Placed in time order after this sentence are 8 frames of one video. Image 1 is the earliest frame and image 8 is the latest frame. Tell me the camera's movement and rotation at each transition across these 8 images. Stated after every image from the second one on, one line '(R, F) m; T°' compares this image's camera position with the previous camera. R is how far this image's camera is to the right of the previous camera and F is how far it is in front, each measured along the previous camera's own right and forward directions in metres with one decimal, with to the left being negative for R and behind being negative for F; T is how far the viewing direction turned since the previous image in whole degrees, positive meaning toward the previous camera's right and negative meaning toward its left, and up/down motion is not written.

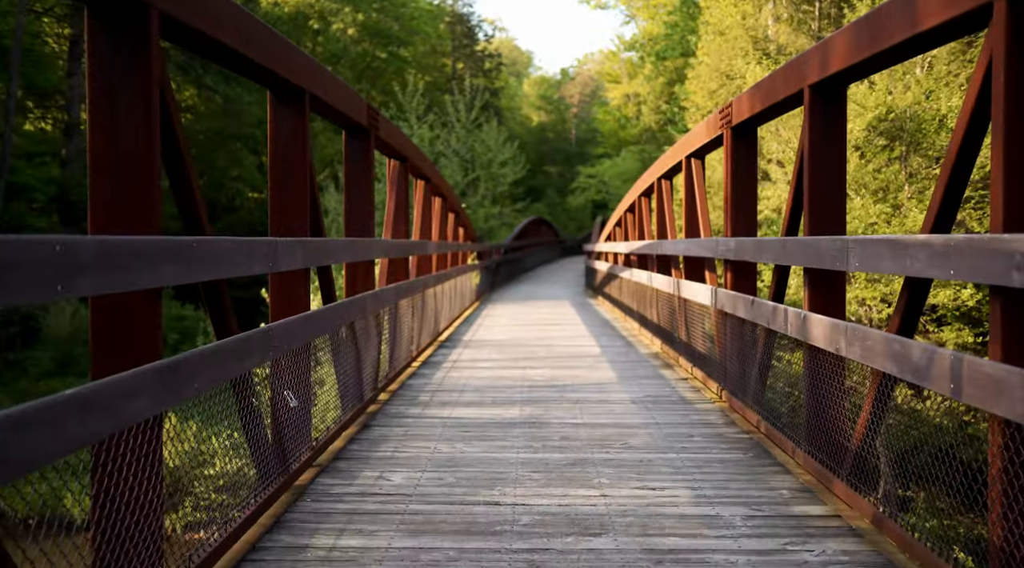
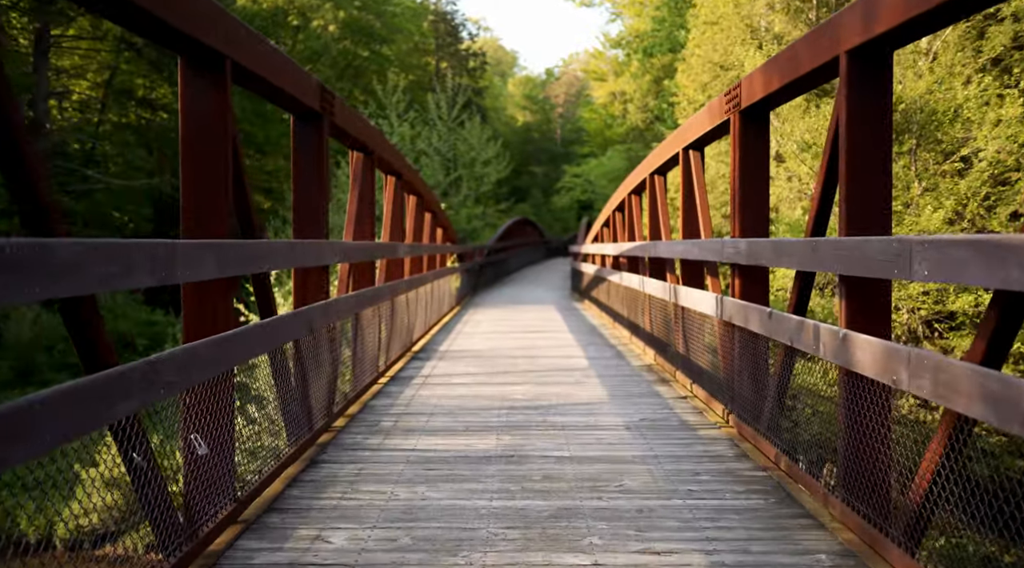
(0.0, +0.7) m; +1°
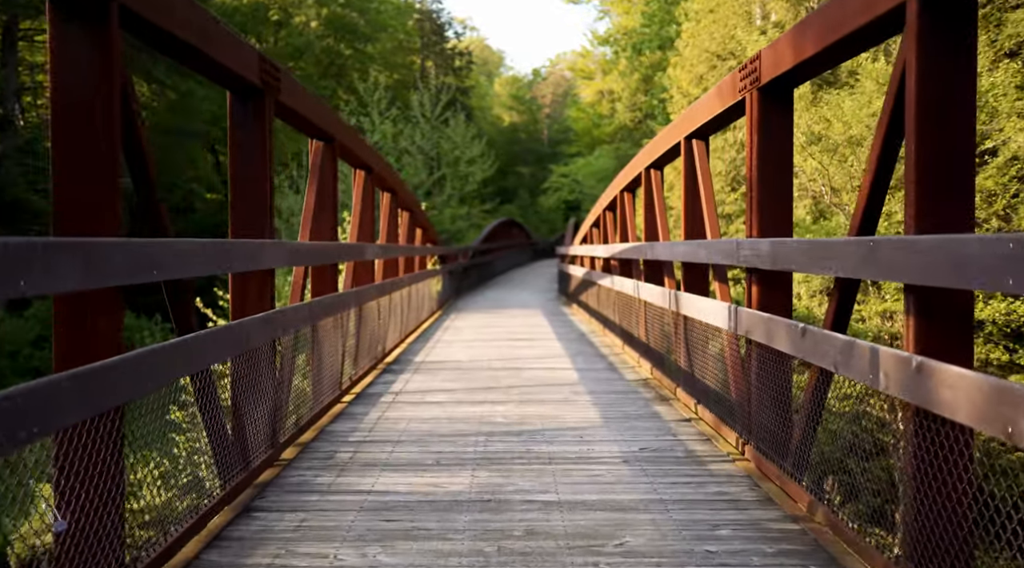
(0.0, +0.7) m; +1°
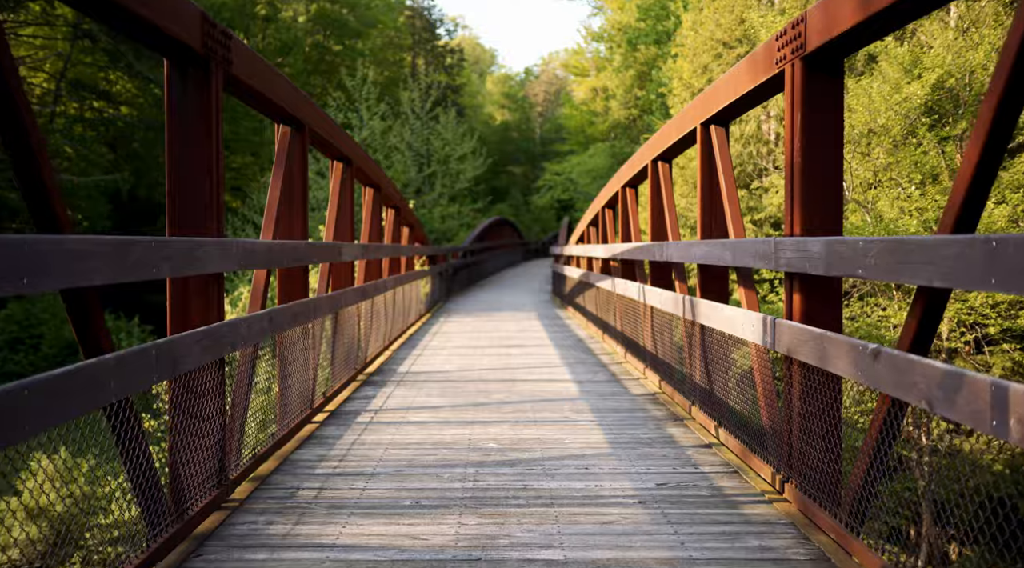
(0.0, +0.6) m; 0°
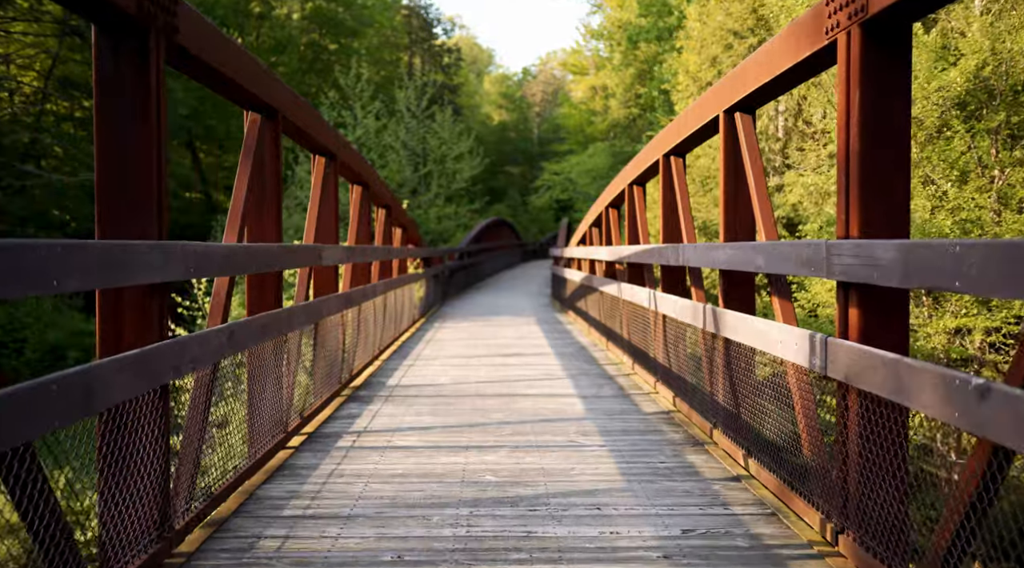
(0.0, +0.6) m; 0°
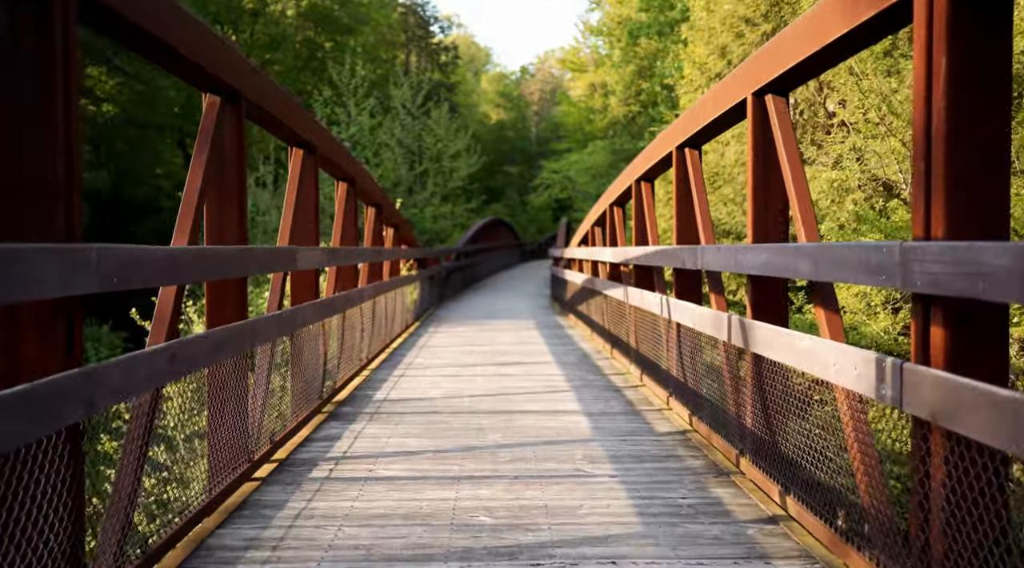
(0.0, +0.6) m; 0°
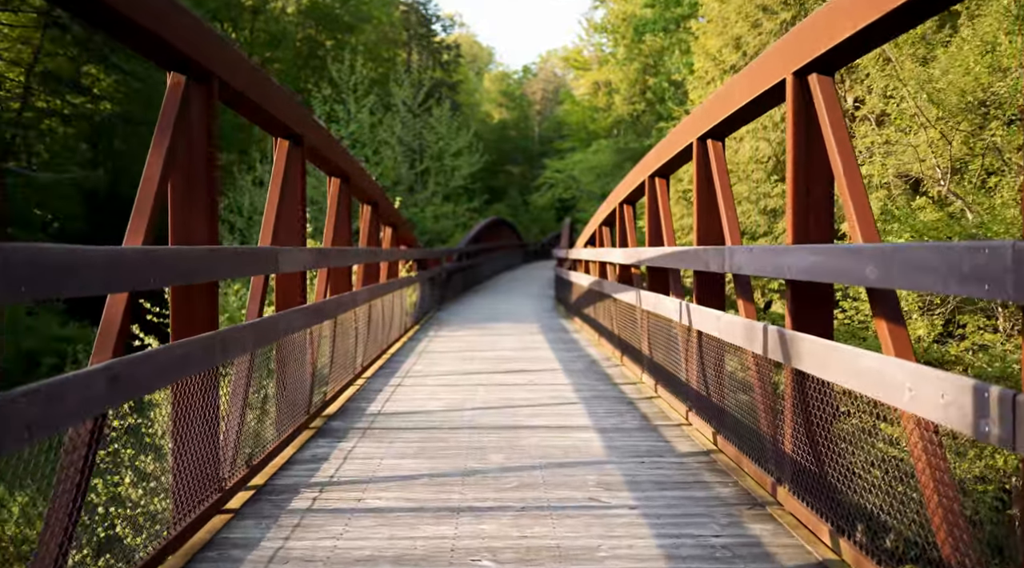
(0.0, +0.5) m; 0°
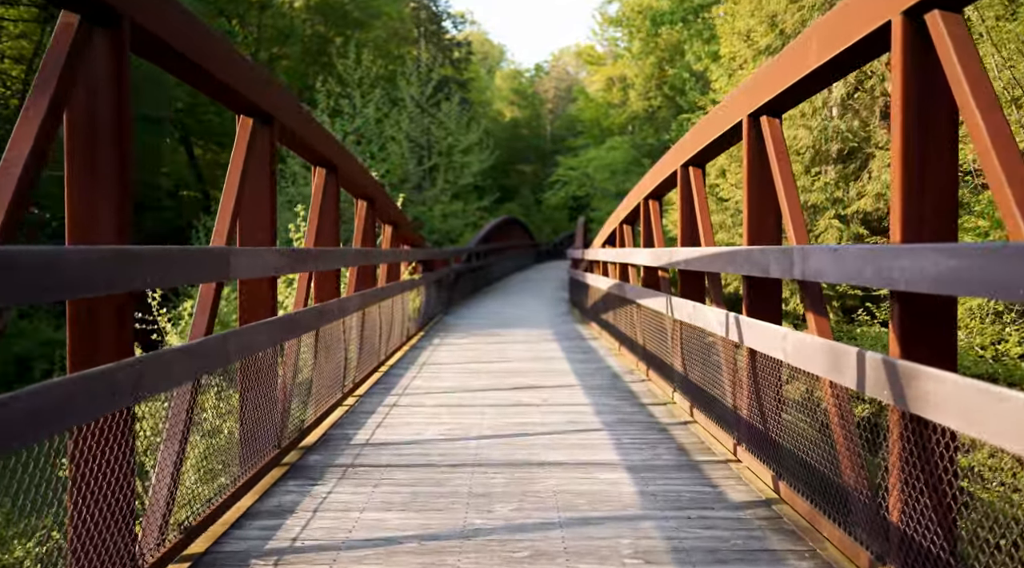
(0.0, +0.8) m; -1°
